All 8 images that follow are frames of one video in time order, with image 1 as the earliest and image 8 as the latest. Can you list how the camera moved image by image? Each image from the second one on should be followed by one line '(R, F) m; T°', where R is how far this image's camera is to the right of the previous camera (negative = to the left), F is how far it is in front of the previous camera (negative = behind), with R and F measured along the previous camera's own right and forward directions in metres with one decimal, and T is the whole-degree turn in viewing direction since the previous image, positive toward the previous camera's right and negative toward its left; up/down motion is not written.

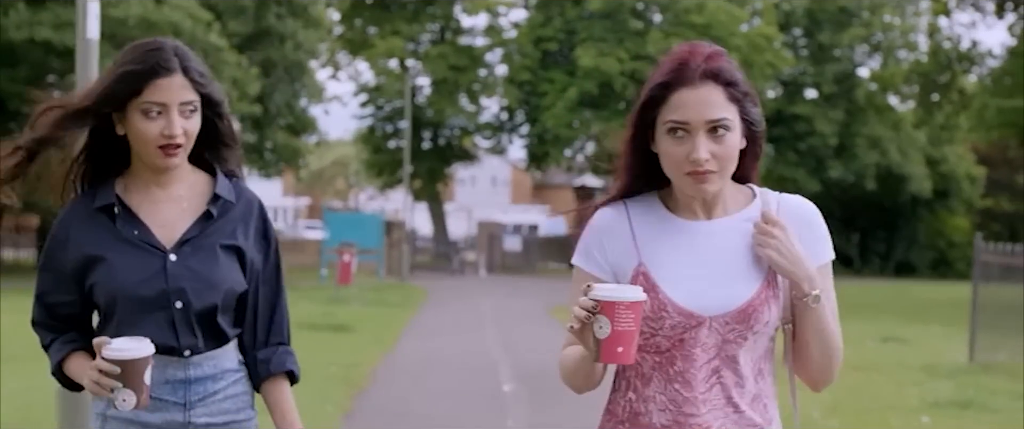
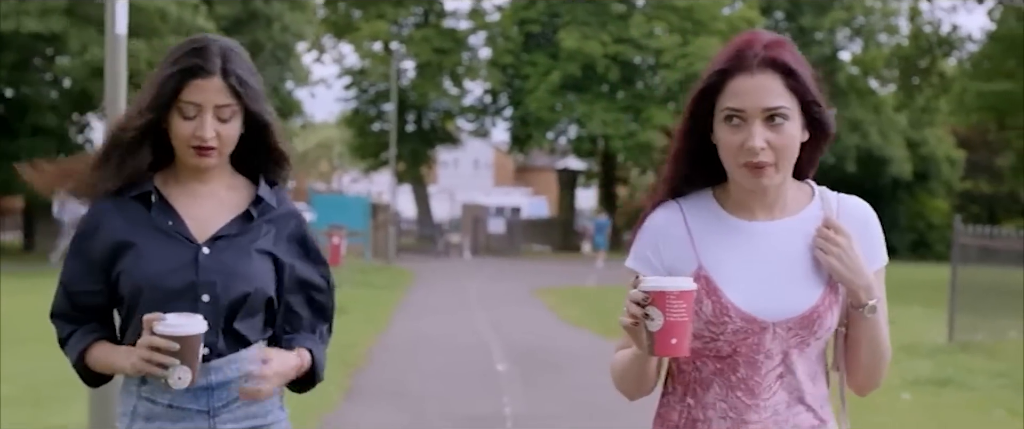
(-0.1, -0.2) m; +1°
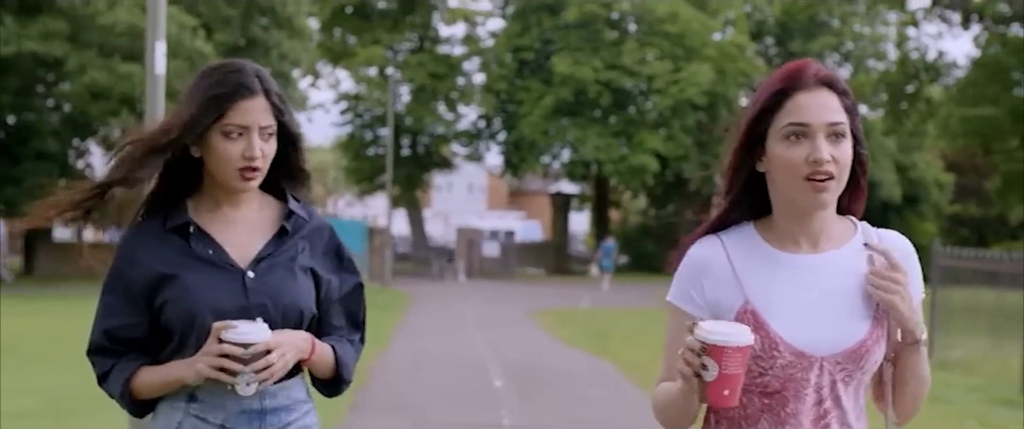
(0.0, -0.5) m; 0°
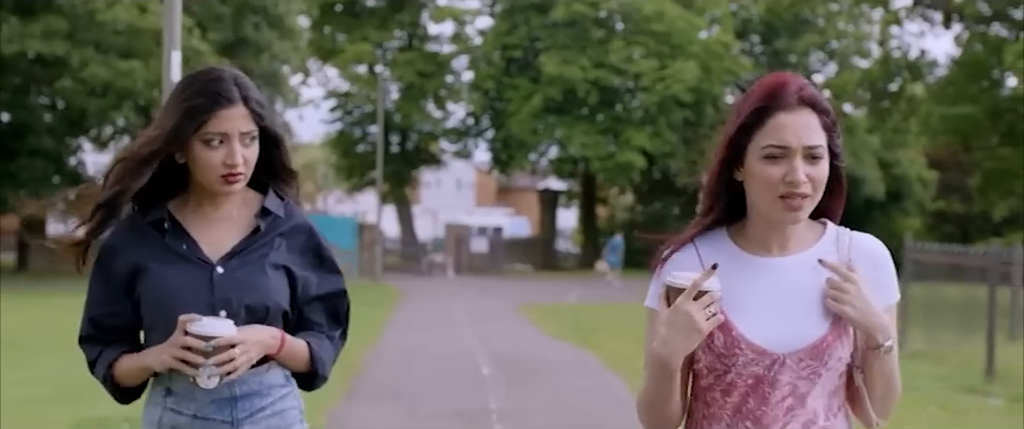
(0.0, -0.4) m; +1°
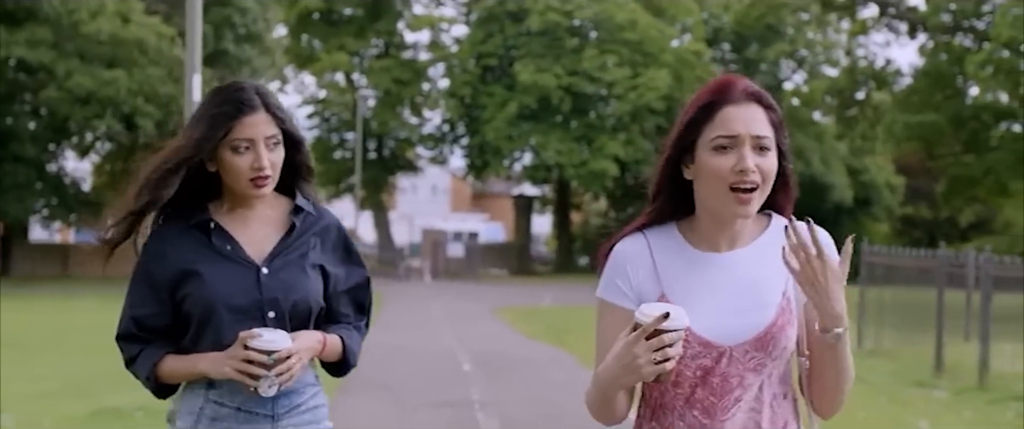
(0.0, -0.7) m; +1°
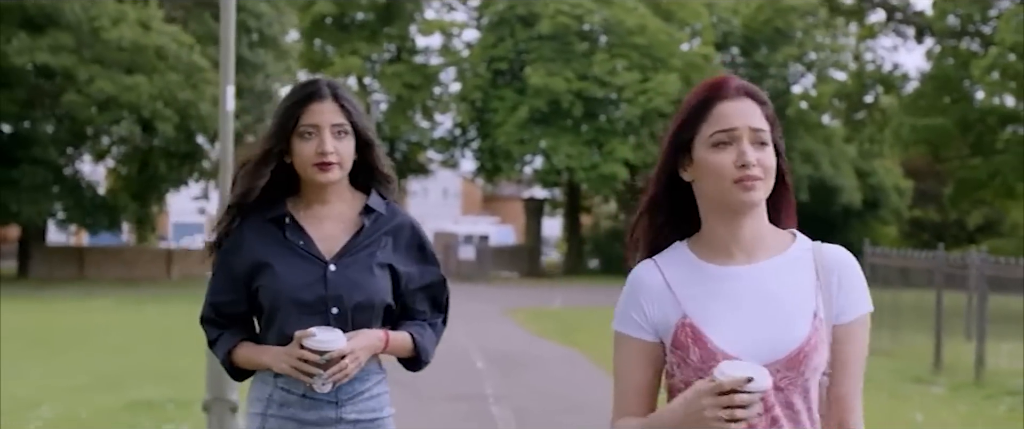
(0.0, -0.4) m; 0°
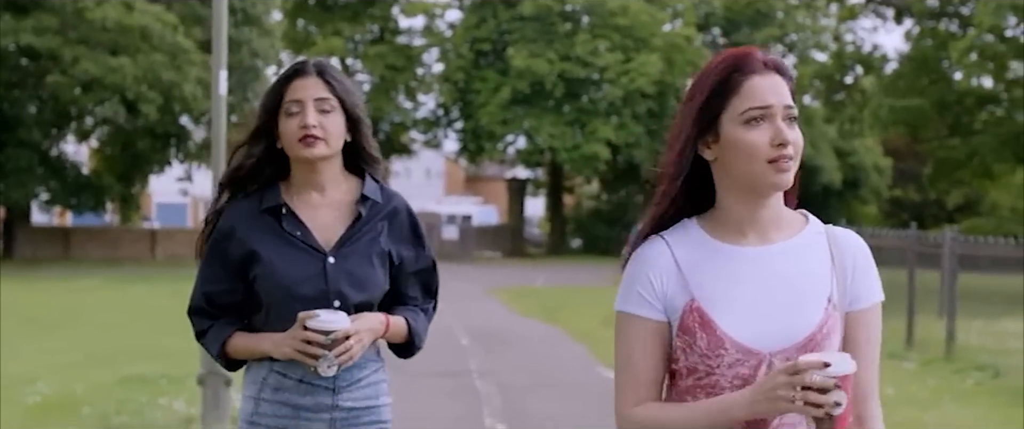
(0.0, -0.2) m; +1°
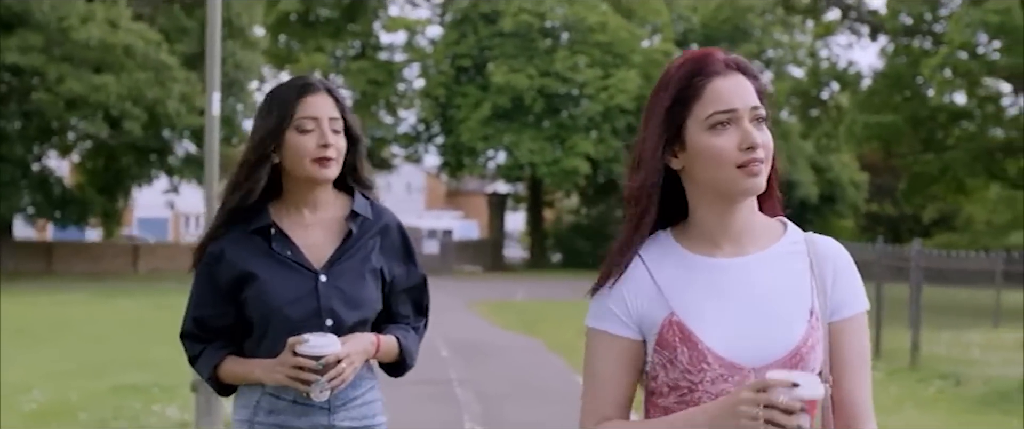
(0.0, -0.3) m; +1°
